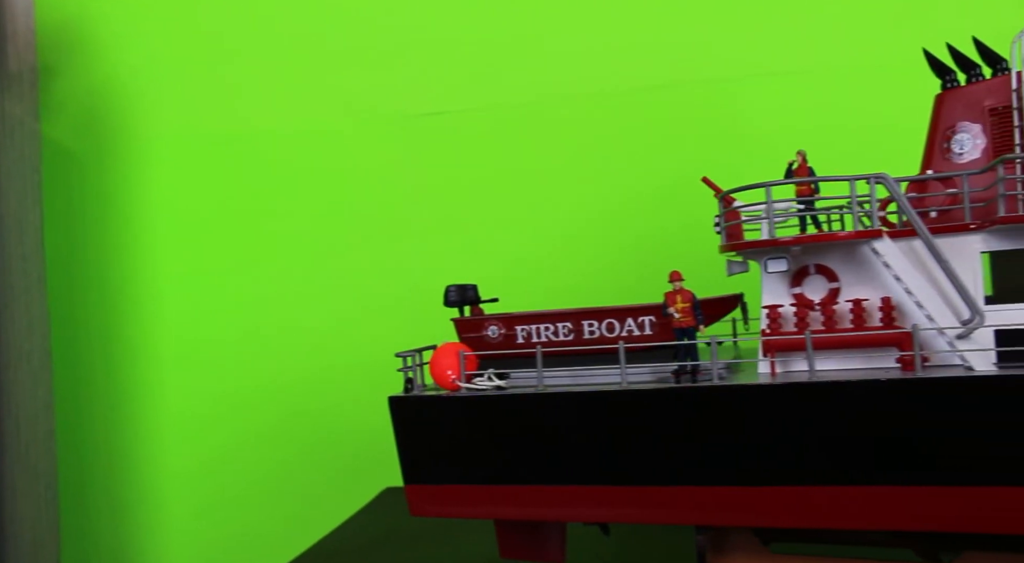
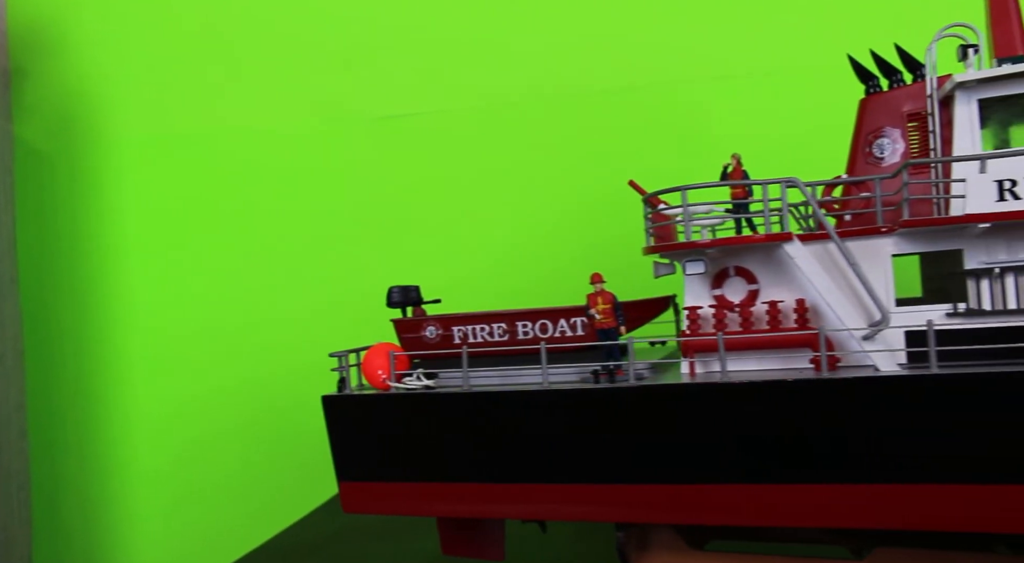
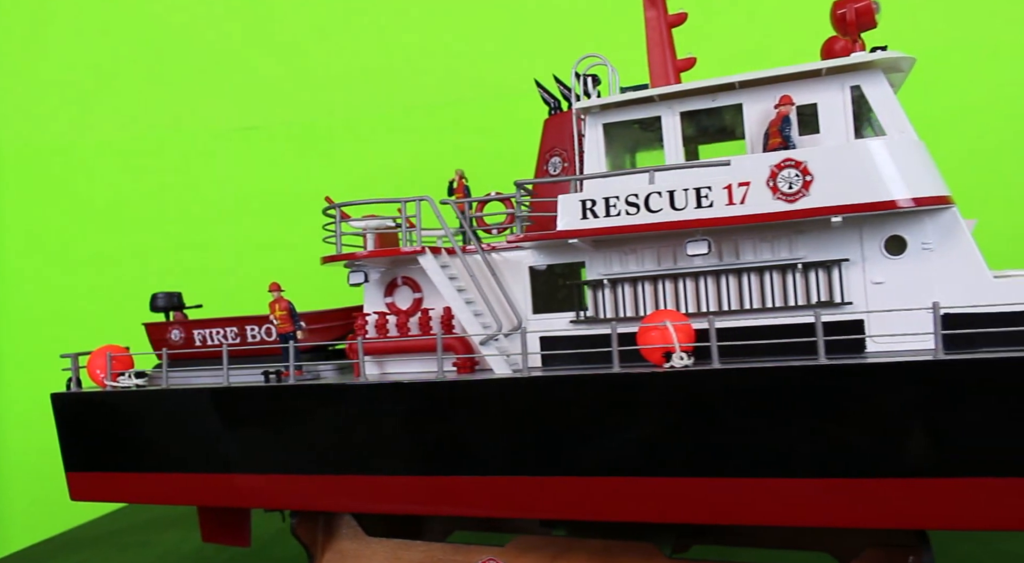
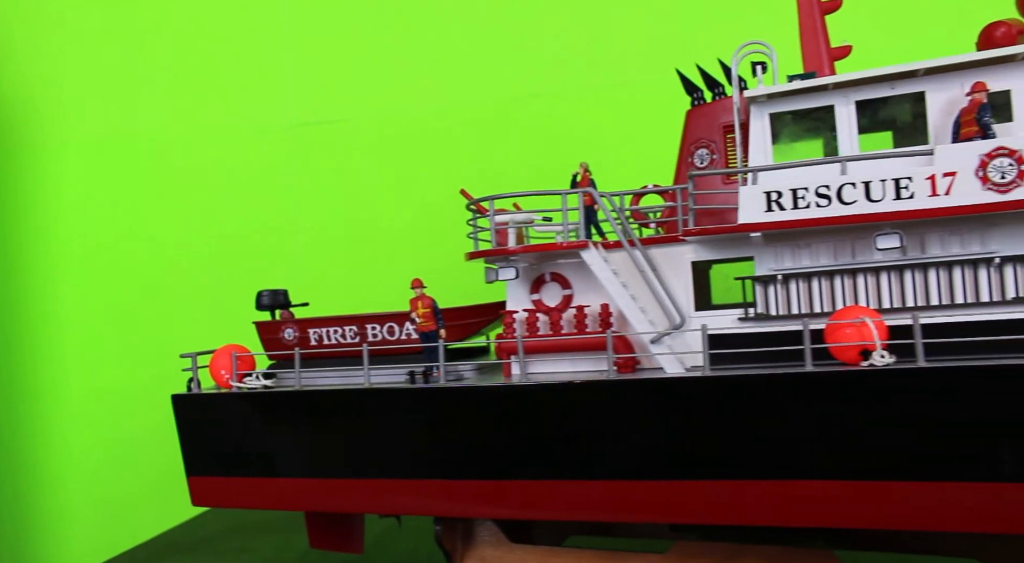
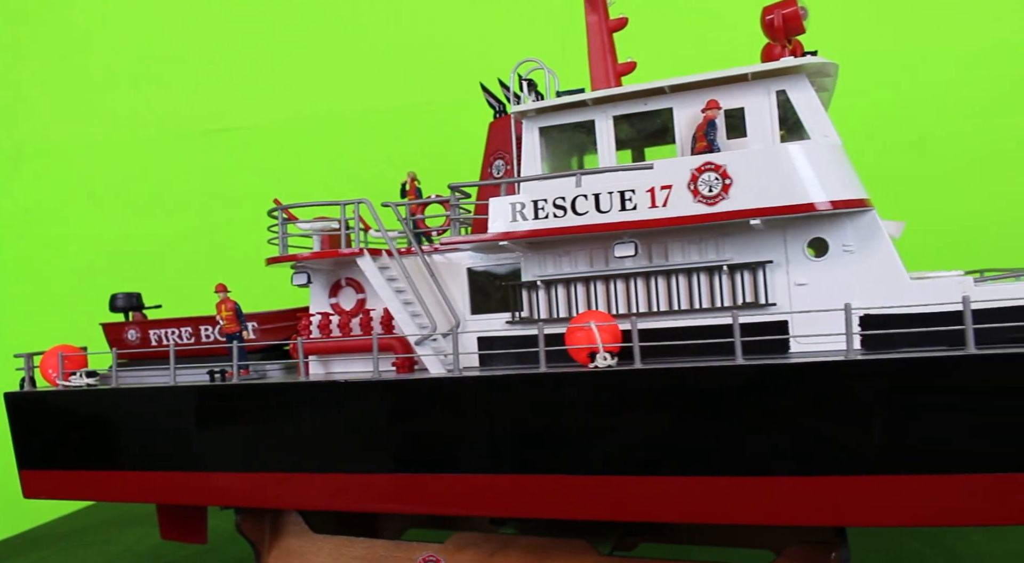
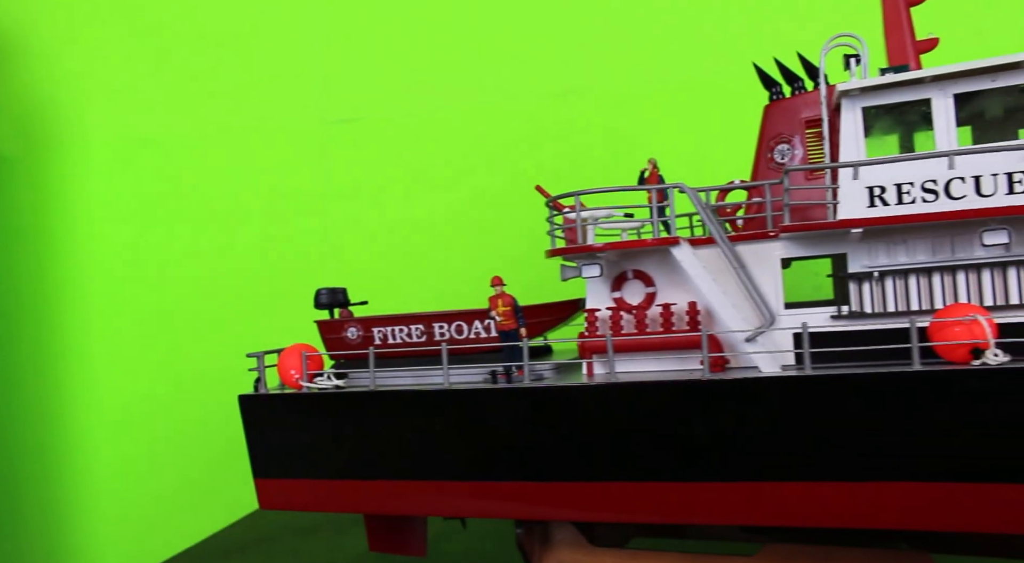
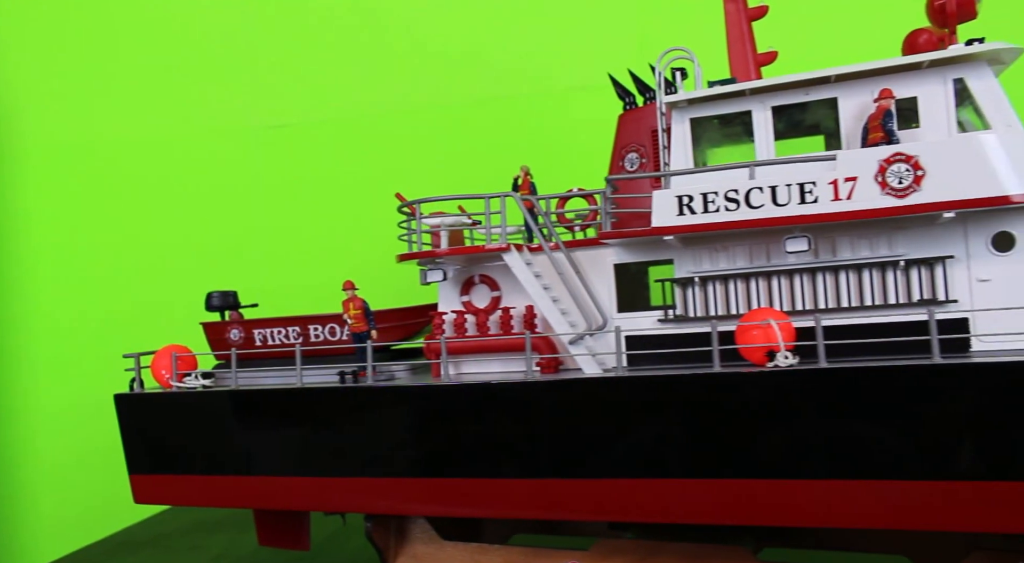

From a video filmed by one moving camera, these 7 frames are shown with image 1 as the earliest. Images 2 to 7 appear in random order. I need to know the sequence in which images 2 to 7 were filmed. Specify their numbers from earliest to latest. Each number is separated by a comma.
2, 6, 4, 7, 3, 5
